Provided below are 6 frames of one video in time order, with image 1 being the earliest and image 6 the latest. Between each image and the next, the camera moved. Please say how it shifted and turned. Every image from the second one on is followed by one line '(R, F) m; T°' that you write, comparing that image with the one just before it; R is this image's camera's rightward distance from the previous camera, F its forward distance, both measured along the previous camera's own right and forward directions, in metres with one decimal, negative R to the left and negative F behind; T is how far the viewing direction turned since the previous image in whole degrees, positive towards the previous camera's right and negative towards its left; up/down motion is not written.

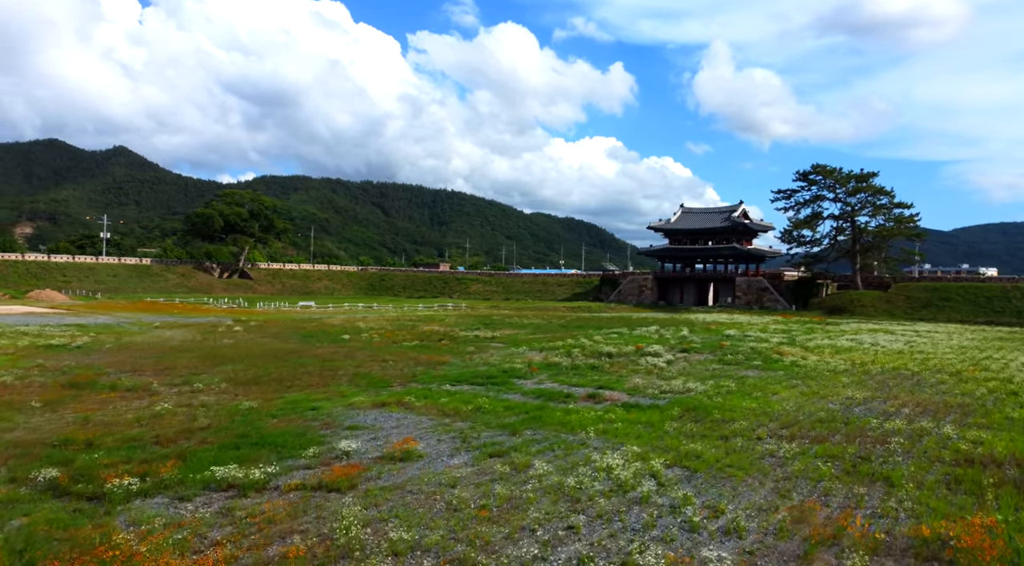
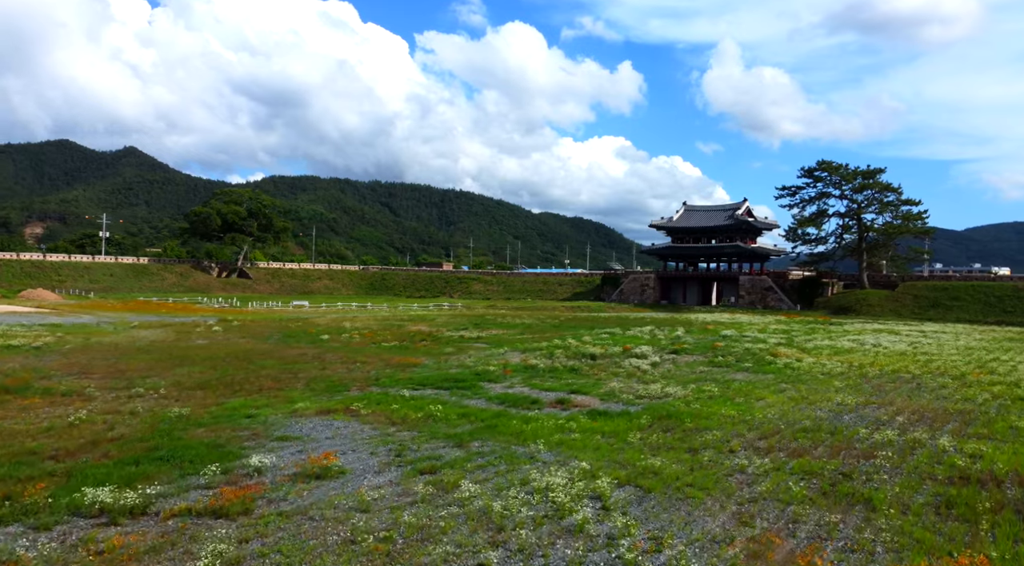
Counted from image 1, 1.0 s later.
(+1.2, +1.5) m; -1°
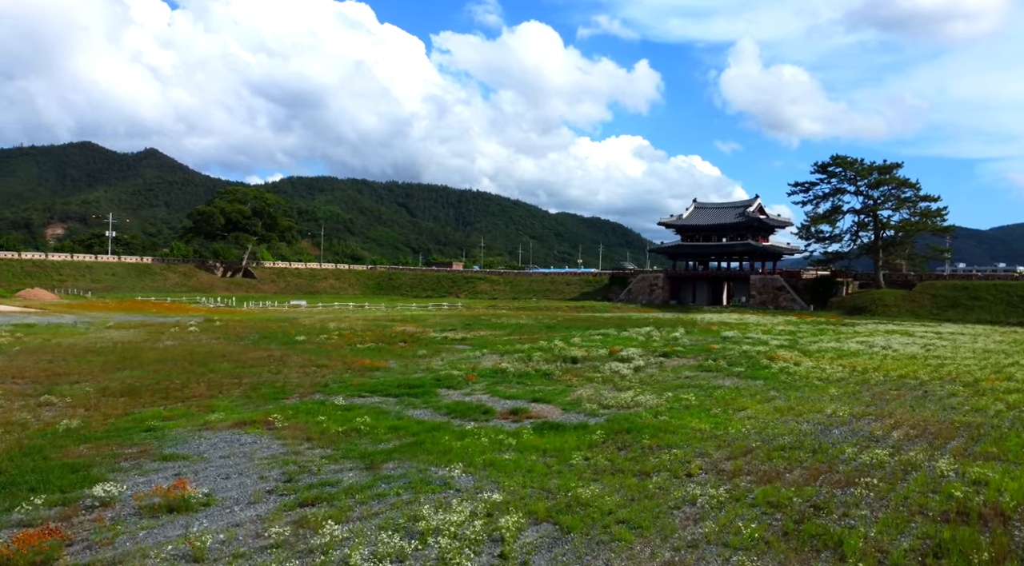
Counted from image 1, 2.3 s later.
(+1.7, +2.0) m; -1°
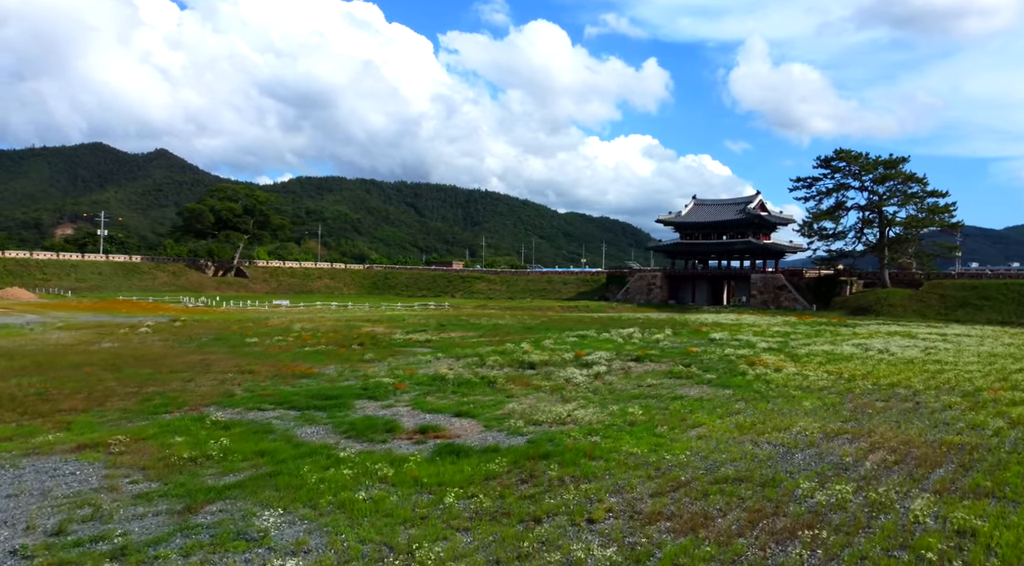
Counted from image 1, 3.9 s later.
(+2.1, +2.6) m; -1°
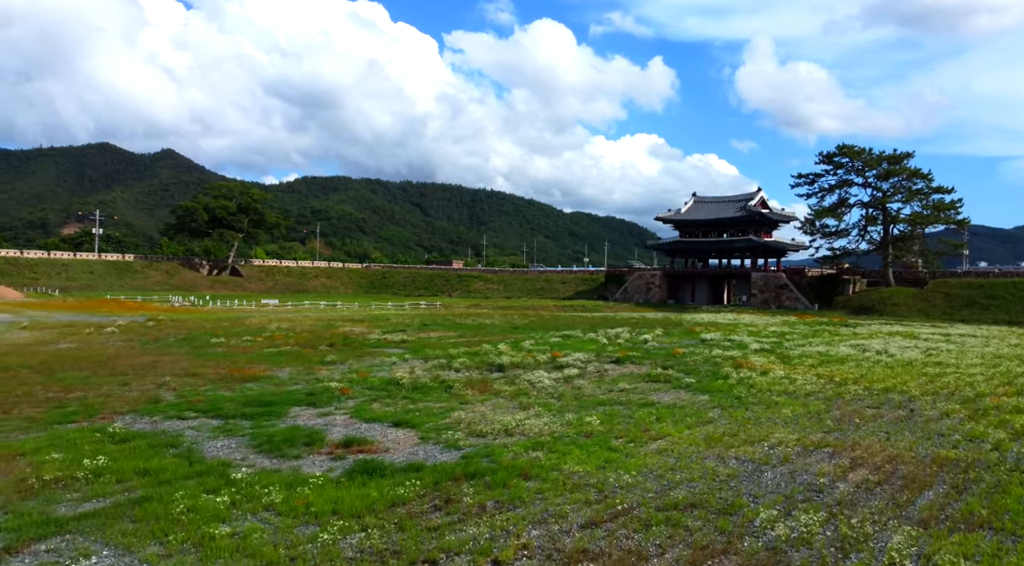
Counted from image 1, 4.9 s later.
(+1.3, +1.6) m; 0°
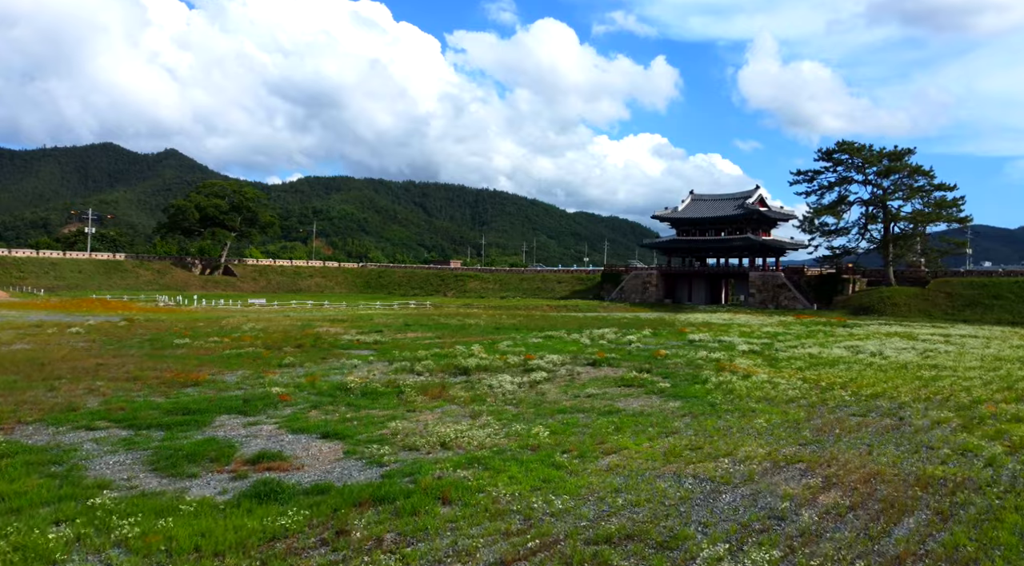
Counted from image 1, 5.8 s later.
(+1.2, +1.4) m; 0°
